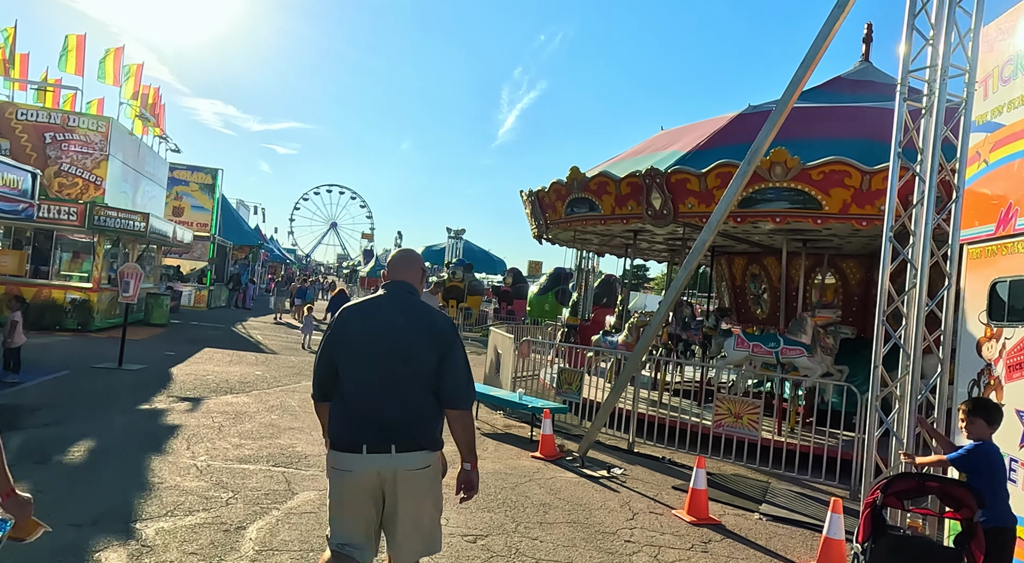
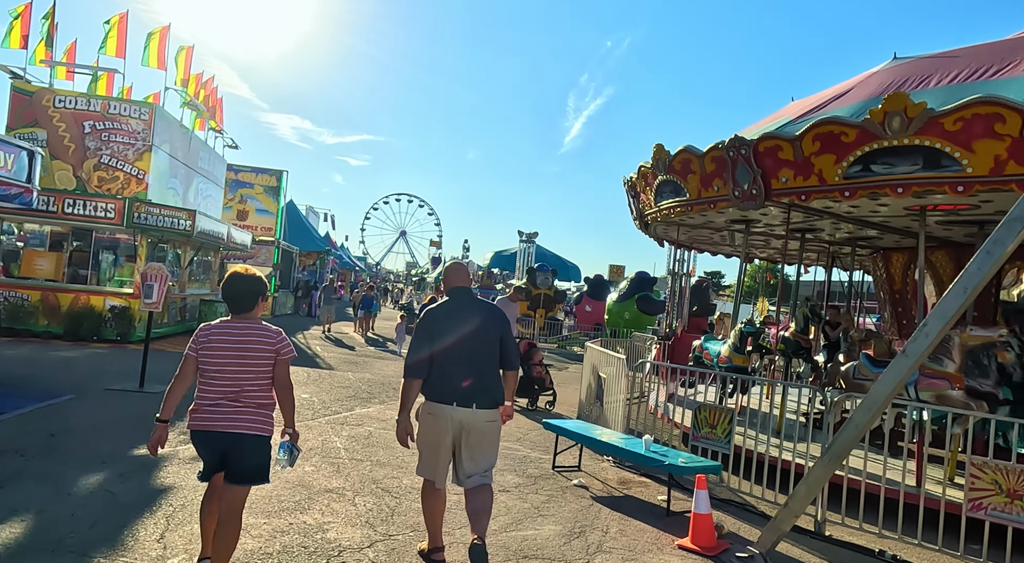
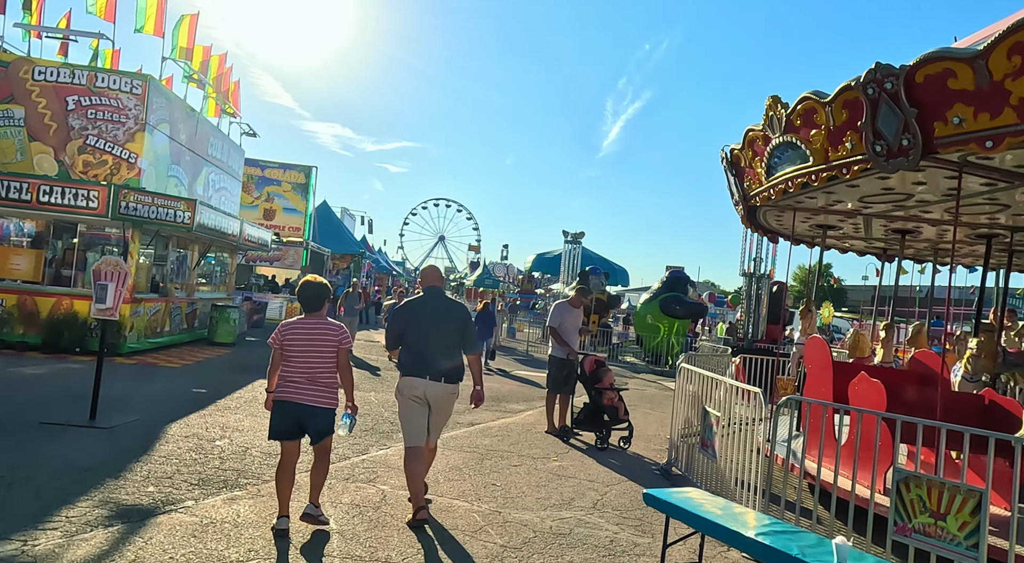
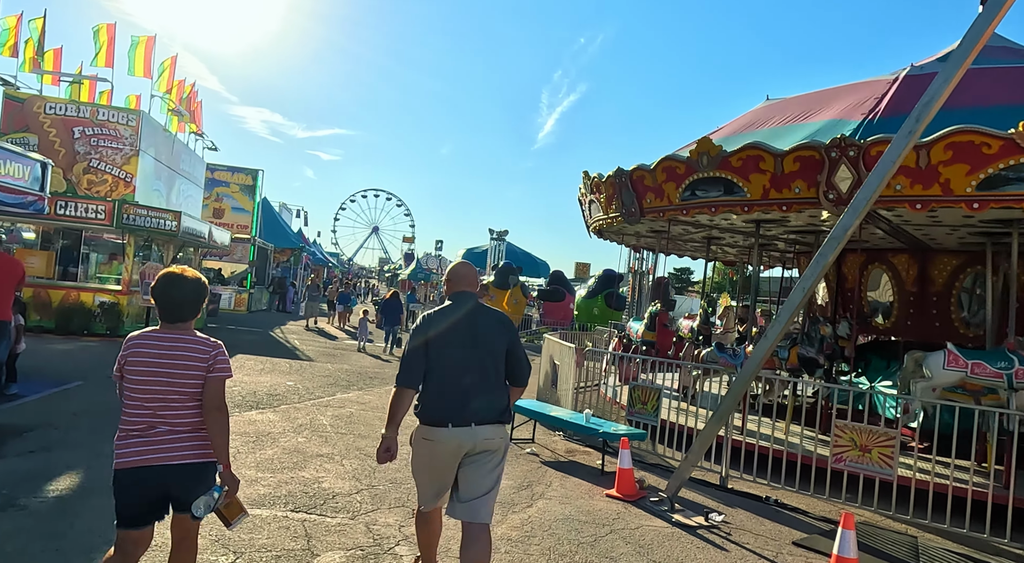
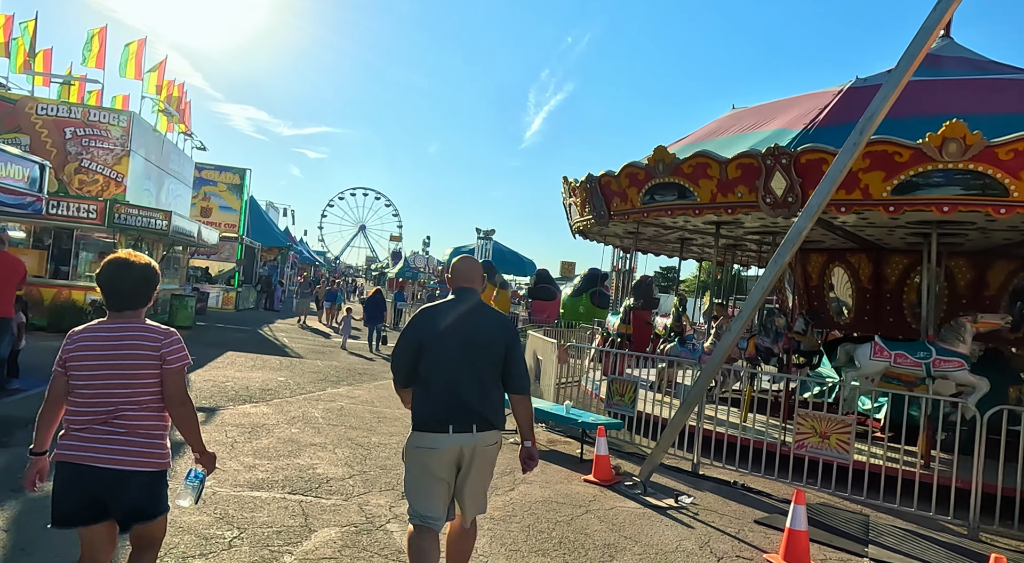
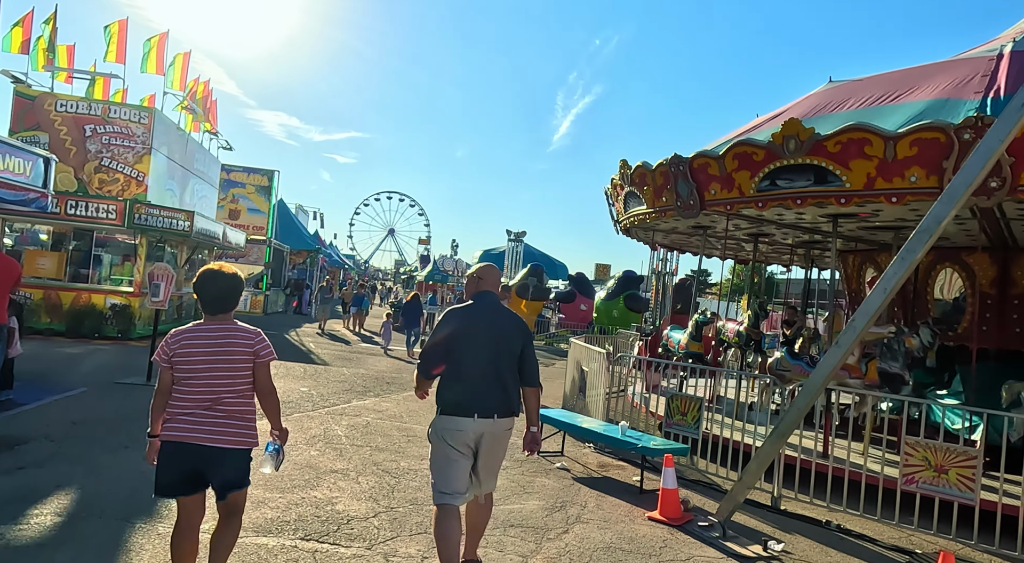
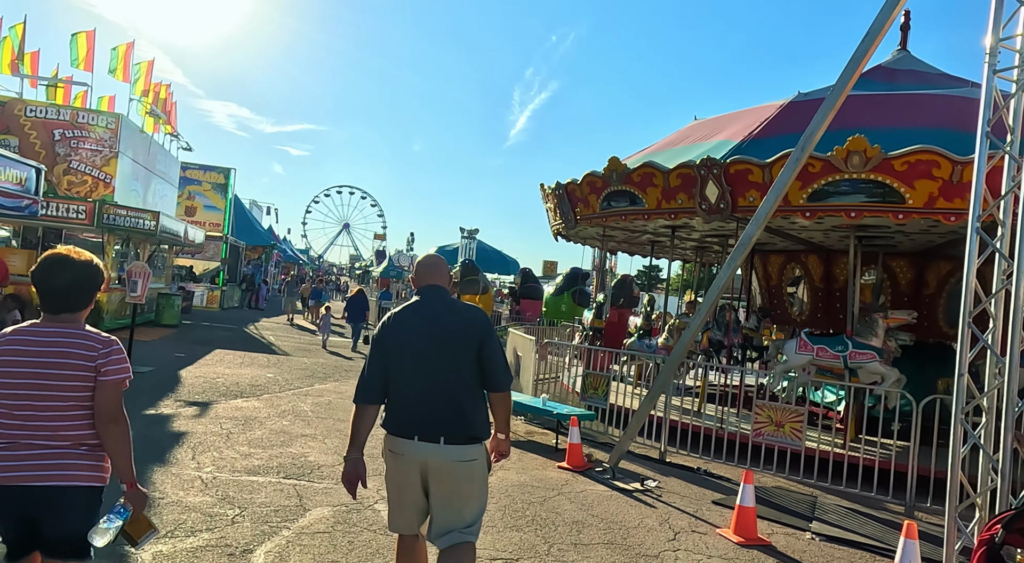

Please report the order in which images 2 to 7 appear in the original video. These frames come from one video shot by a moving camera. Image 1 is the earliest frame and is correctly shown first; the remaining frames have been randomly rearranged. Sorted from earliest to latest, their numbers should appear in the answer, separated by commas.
7, 5, 4, 6, 2, 3
